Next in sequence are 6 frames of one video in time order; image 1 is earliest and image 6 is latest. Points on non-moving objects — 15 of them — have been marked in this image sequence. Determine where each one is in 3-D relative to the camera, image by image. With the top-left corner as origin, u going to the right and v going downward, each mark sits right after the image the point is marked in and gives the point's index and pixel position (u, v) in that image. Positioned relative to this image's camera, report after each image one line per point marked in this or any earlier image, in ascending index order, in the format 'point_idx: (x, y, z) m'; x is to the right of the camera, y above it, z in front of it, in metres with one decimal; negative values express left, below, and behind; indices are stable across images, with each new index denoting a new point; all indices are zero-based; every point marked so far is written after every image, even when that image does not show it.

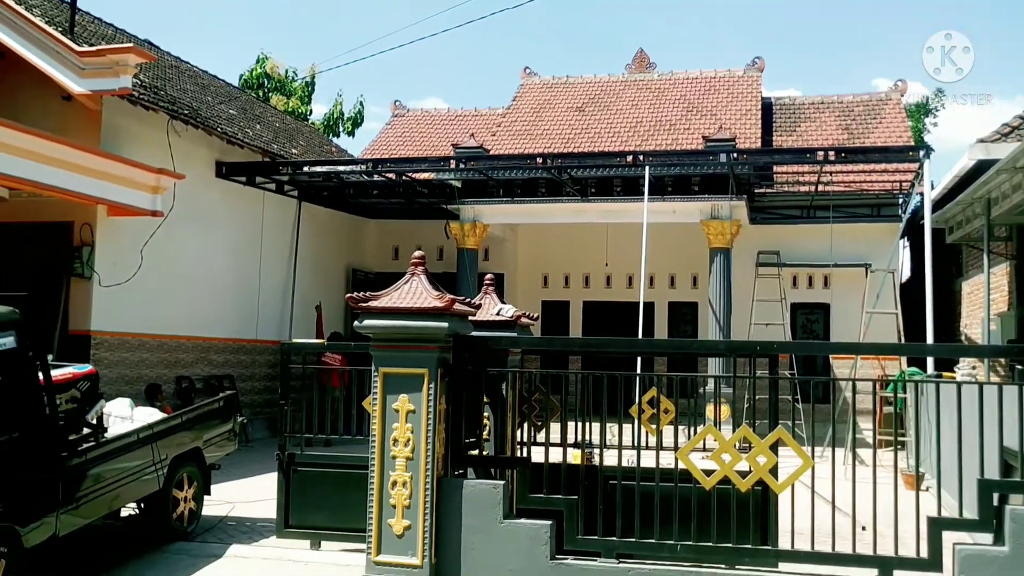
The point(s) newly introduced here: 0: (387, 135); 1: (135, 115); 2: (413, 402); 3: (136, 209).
0: (-2.3, +2.8, +18.9) m
1: (-4.0, +1.8, +10.9) m
2: (-0.4, -0.5, +4.4) m
3: (-3.8, +0.8, +10.4) m
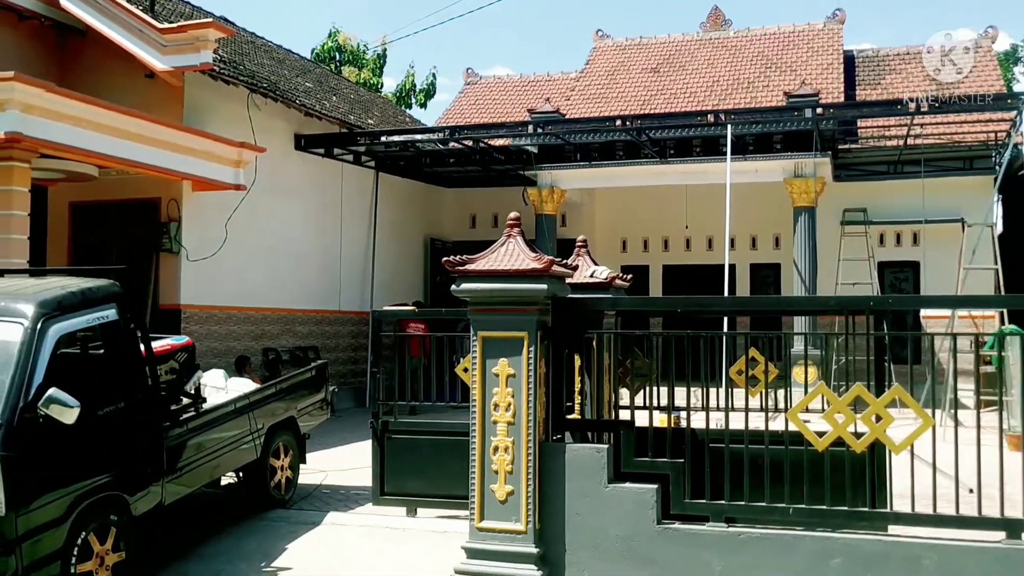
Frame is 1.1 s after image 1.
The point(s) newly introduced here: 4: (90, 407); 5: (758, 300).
0: (-0.9, +3.4, +18.8) m
1: (-3.2, +2.1, +11.0) m
2: (0.0, -0.3, +4.3) m
3: (-3.0, +1.1, +10.5) m
4: (-2.0, -0.5, +4.8) m
5: (+1.1, -0.1, +4.7) m
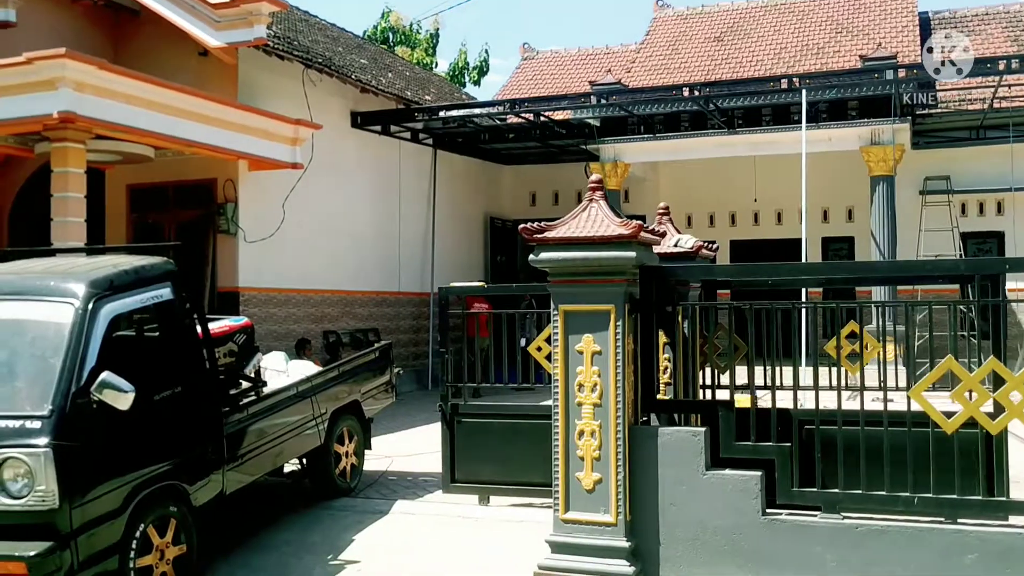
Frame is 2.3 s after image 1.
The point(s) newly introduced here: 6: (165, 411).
0: (+0.1, +3.7, +18.4) m
1: (-2.5, +2.3, +10.7) m
2: (+0.3, -0.2, +3.9) m
3: (-2.3, +1.2, +10.2) m
4: (-1.6, -0.5, +4.5) m
5: (+1.4, +0.1, +4.3) m
6: (-1.5, -0.5, +4.6) m
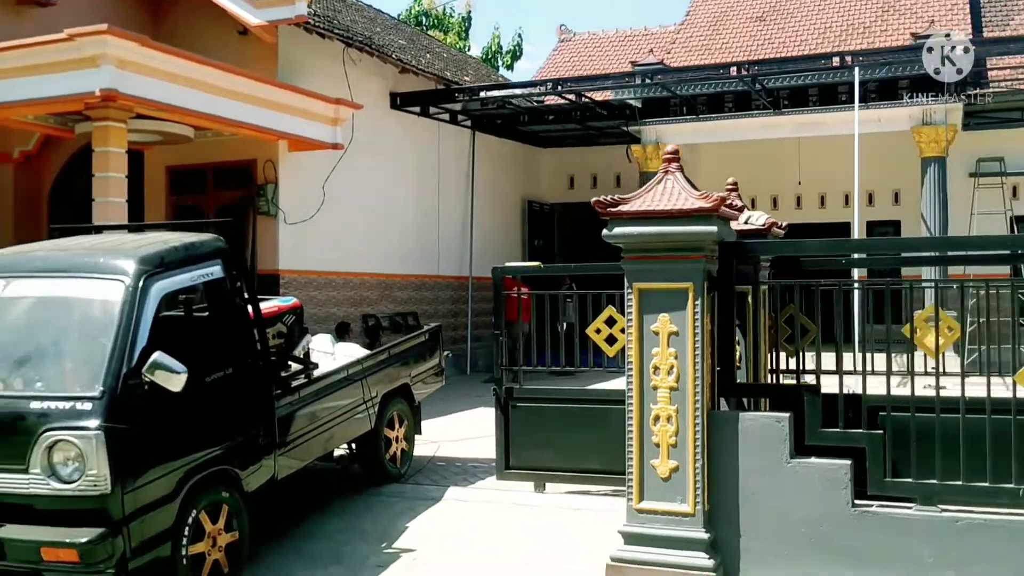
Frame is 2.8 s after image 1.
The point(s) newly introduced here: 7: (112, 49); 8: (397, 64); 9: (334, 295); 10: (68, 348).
0: (+0.8, +4.0, +18.1) m
1: (-2.1, +2.5, +10.5) m
2: (+0.6, -0.1, +3.7) m
3: (-1.9, +1.4, +10.1) m
4: (-1.3, -0.4, +4.3) m
5: (+1.7, +0.2, +4.0) m
6: (-1.3, -0.5, +4.5) m
7: (-2.9, +1.7, +7.4) m
8: (-1.3, +2.5, +11.7) m
9: (-1.9, -0.1, +11.0) m
10: (-1.7, -0.2, +4.0) m
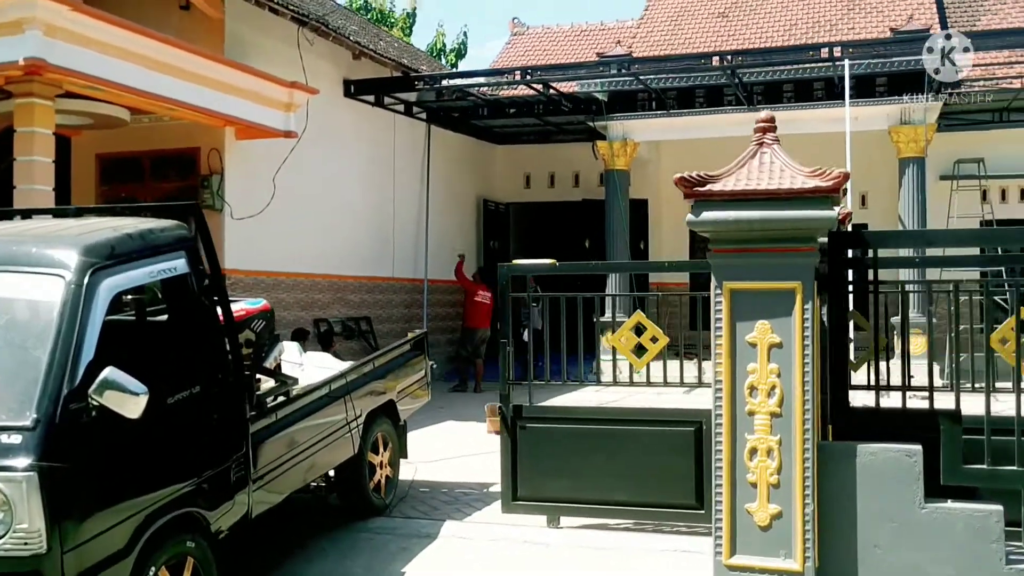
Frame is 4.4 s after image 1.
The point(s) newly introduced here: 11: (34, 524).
0: (0.0, +3.9, +17.4) m
1: (-2.3, +2.5, +9.6) m
2: (+0.8, -0.1, +2.9) m
3: (-2.1, +1.4, +9.1) m
4: (-1.2, -0.3, +3.5) m
5: (+1.8, +0.2, +3.3) m
6: (-1.1, -0.4, +3.6) m
7: (-2.9, +1.7, +6.4) m
8: (-1.7, +2.5, +10.8) m
9: (-2.2, -0.1, +10.0) m
10: (-1.6, -0.2, +3.1) m
11: (-1.3, -0.6, +2.8) m
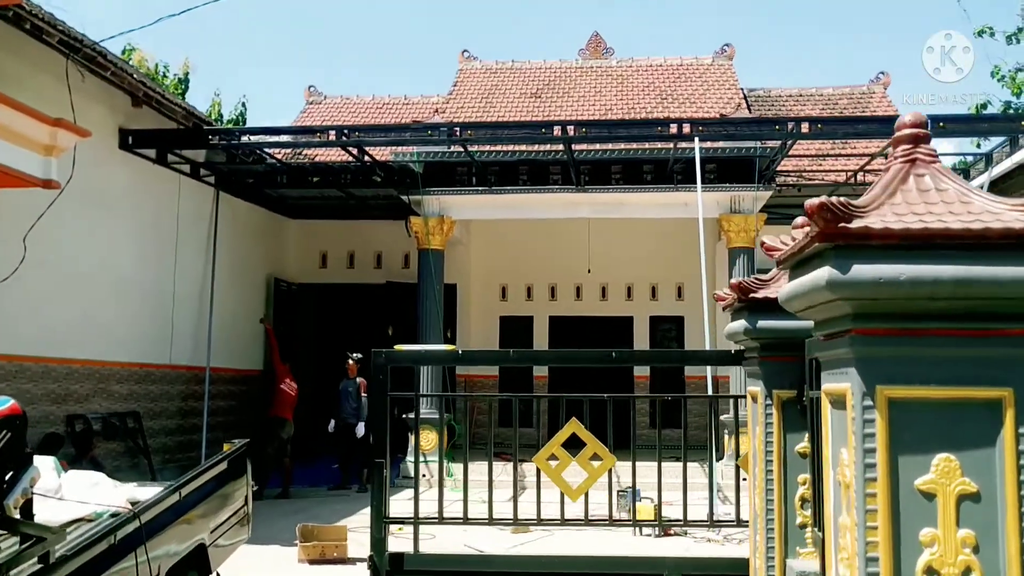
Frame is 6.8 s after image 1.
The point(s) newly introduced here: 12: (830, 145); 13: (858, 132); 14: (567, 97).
0: (-3.2, +2.6, +15.9) m
1: (-3.7, +1.8, +7.7) m
2: (+0.8, -0.3, +1.7) m
3: (-3.4, +0.8, +7.2) m
4: (-1.3, -0.5, +1.8) m
5: (+1.7, -0.1, +2.4) m
6: (-1.2, -0.6, +1.9) m
7: (-3.6, +1.4, +4.4) m
8: (-3.3, +1.8, +9.0) m
9: (-3.7, -0.8, +7.9) m
10: (-1.6, -0.3, +1.4) m
11: (-1.2, -0.7, +1.1) m
12: (+3.8, +1.7, +12.4) m
13: (+3.1, +1.4, +9.2) m
14: (+0.9, +2.8, +15.4) m
